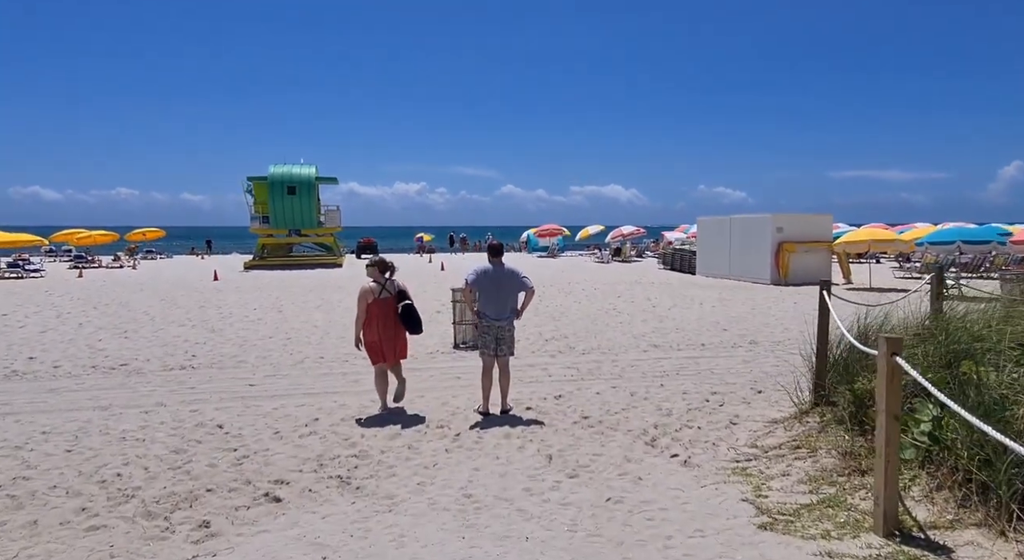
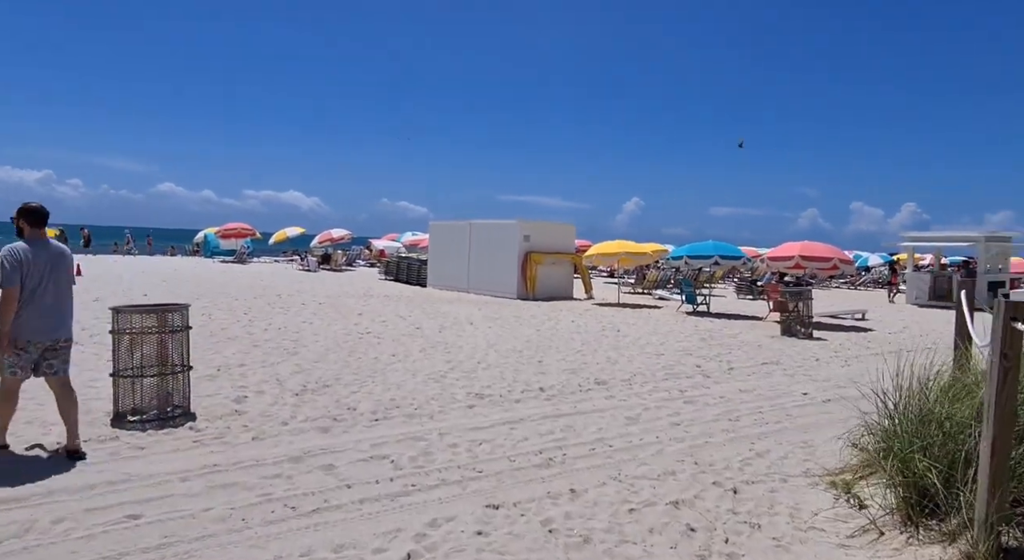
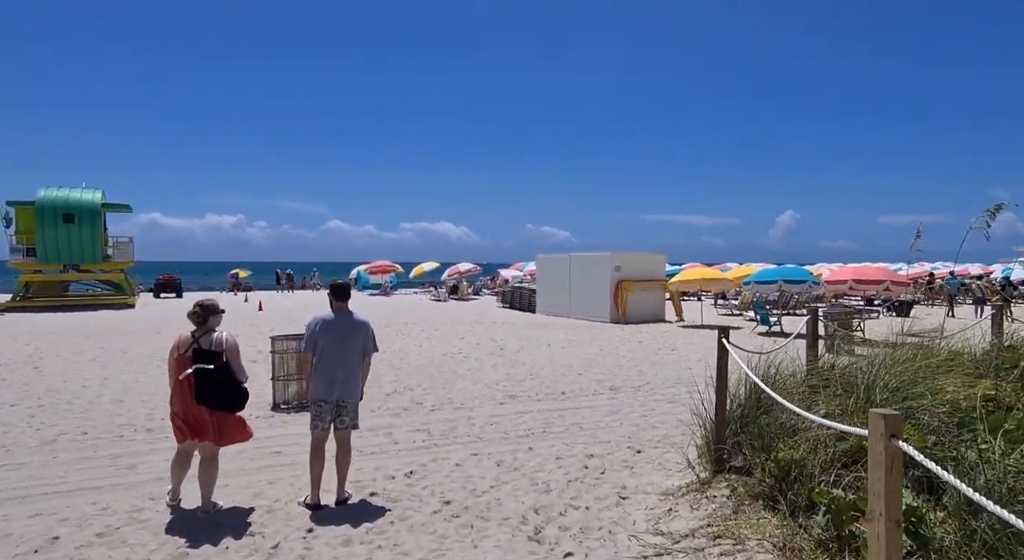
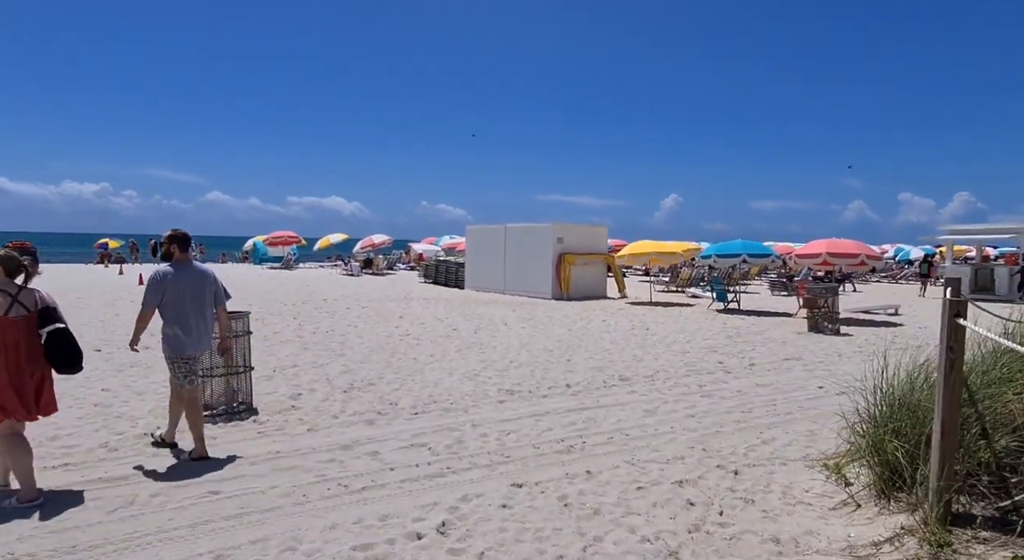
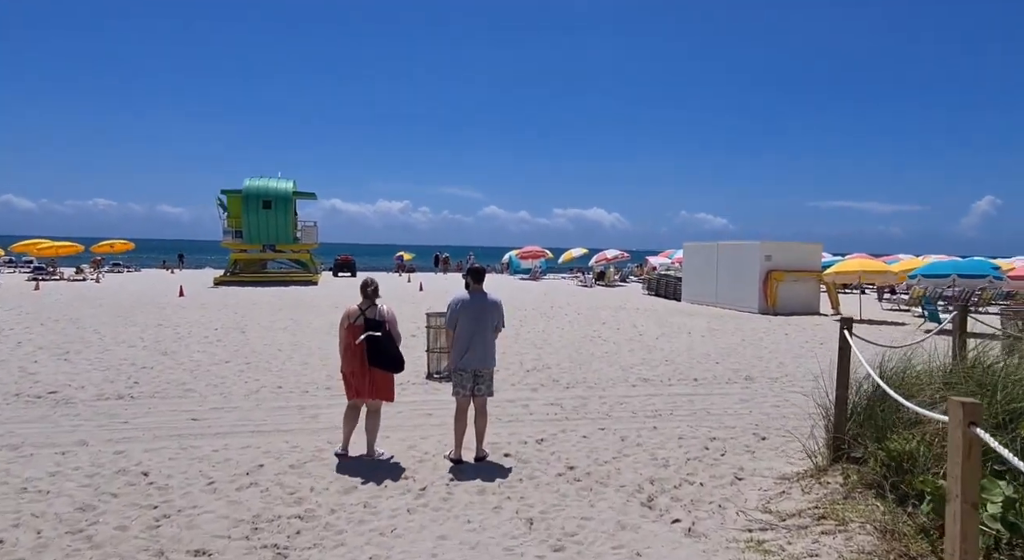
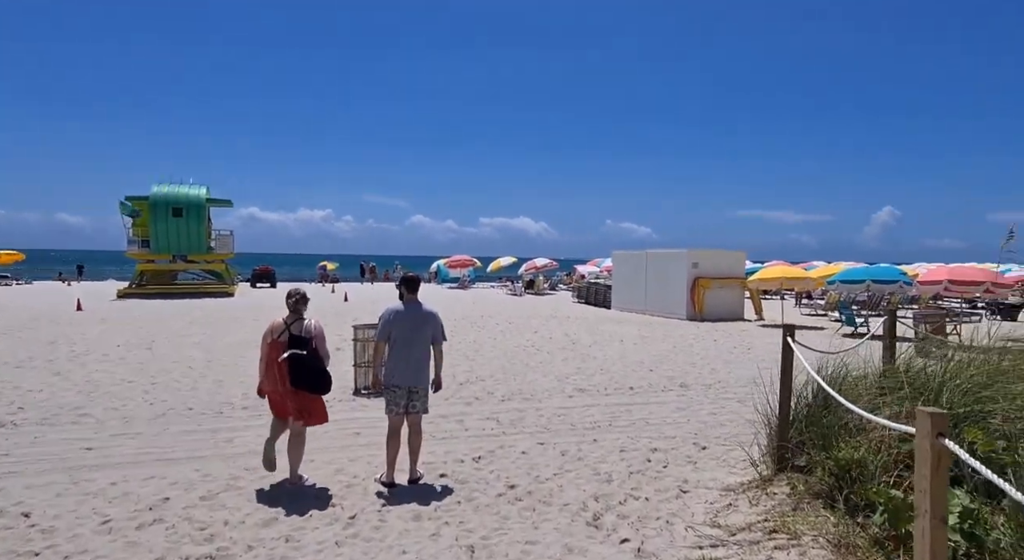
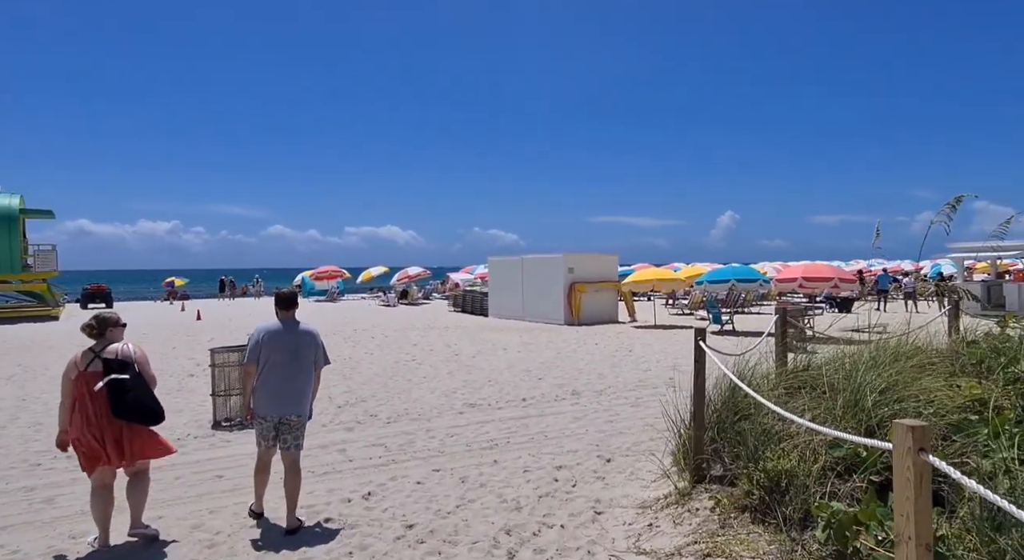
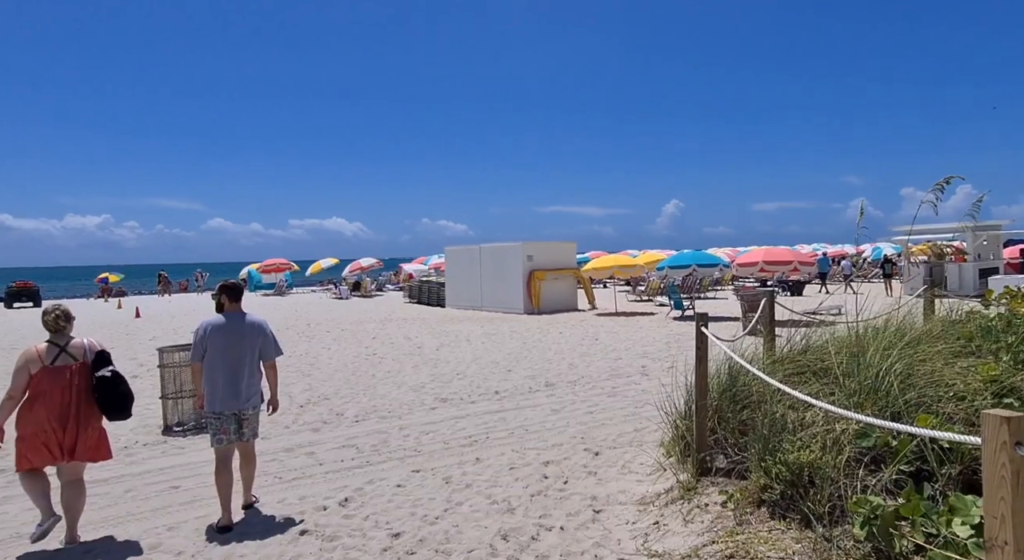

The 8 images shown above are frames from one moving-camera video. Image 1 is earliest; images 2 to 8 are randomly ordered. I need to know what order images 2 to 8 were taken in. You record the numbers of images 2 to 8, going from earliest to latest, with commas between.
5, 6, 3, 7, 8, 4, 2
